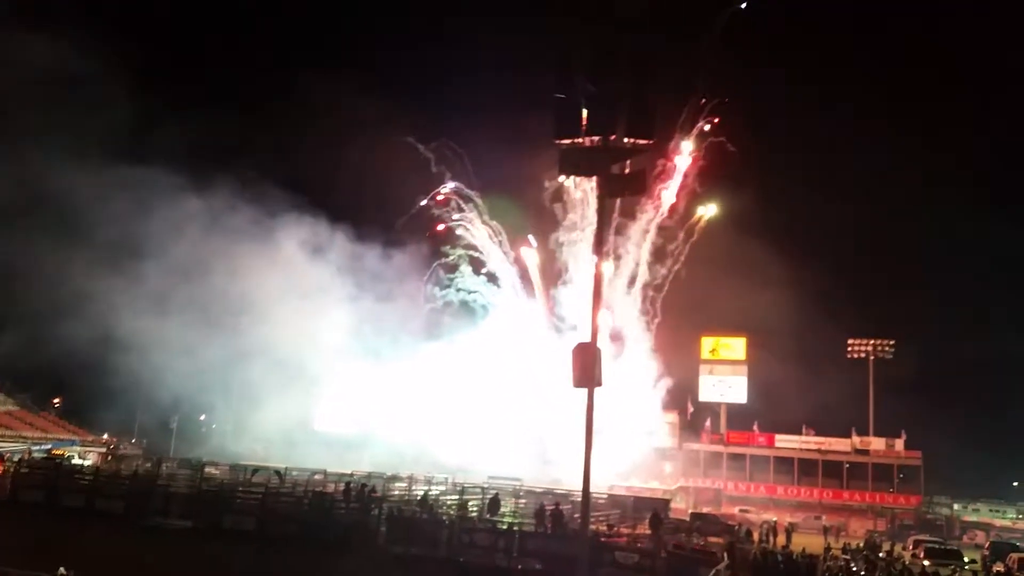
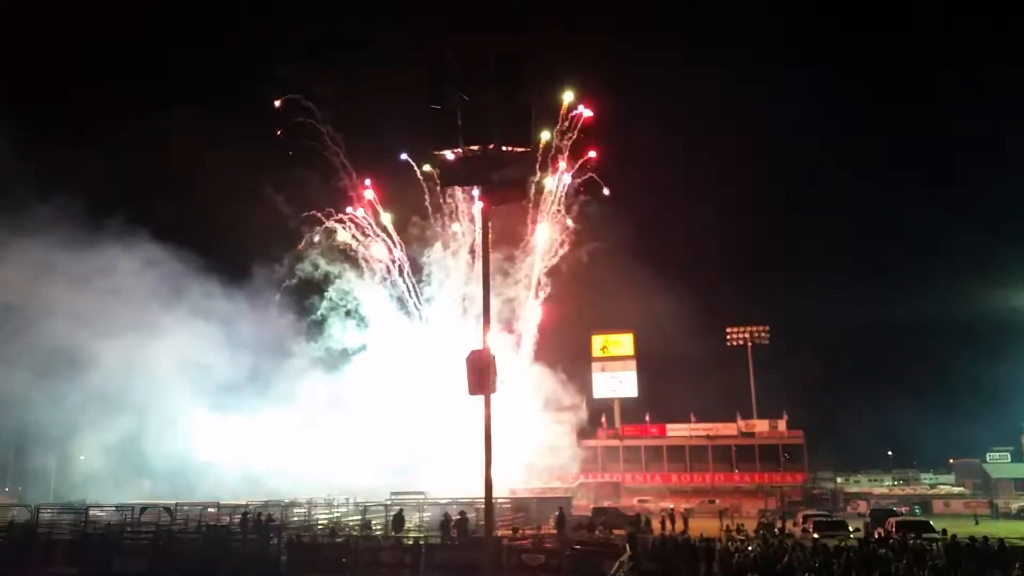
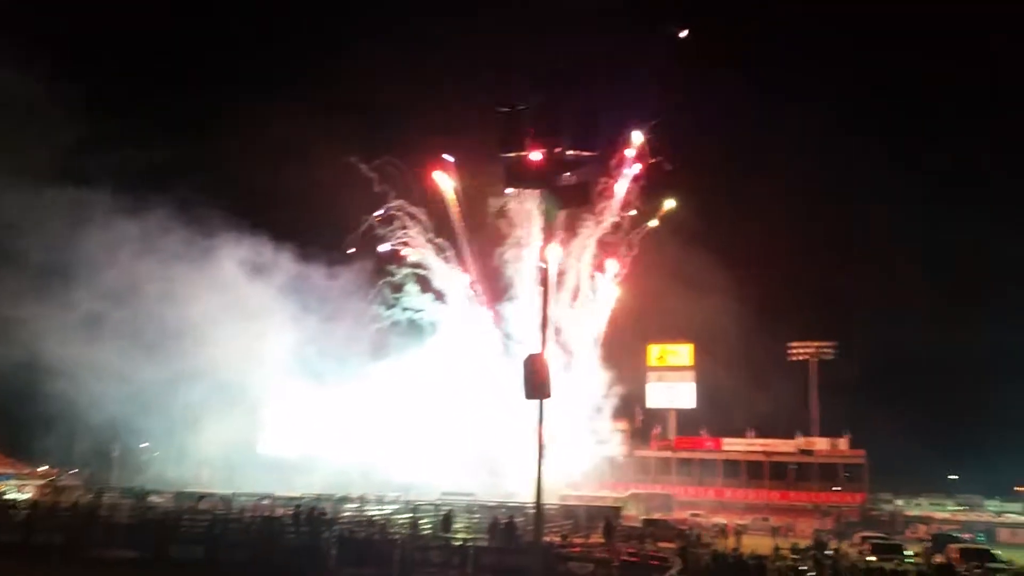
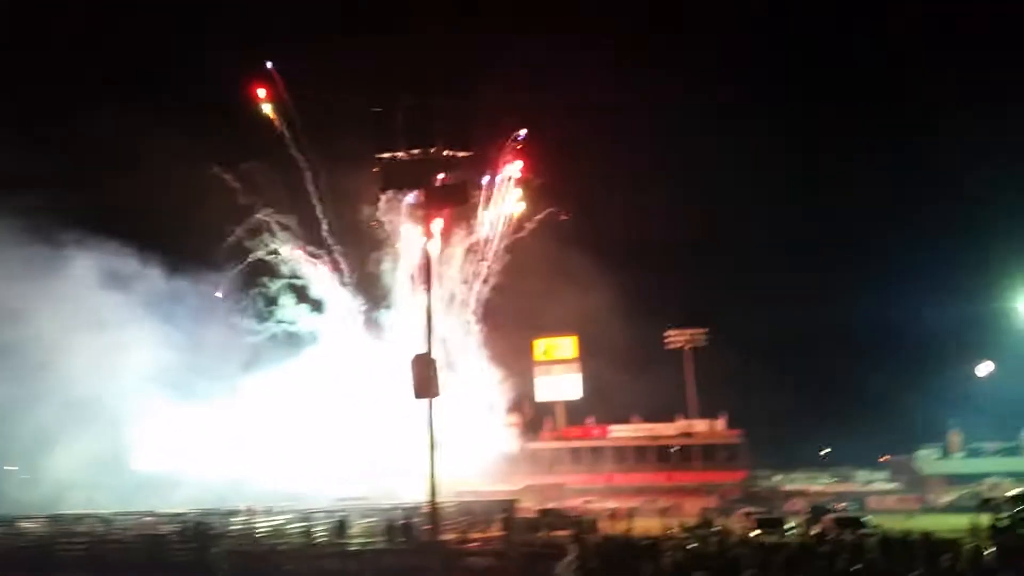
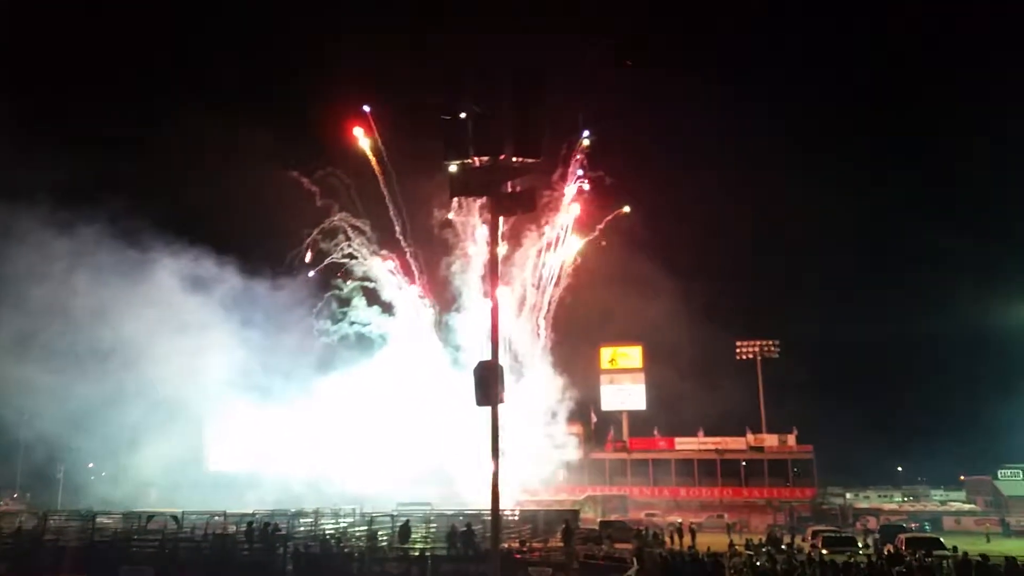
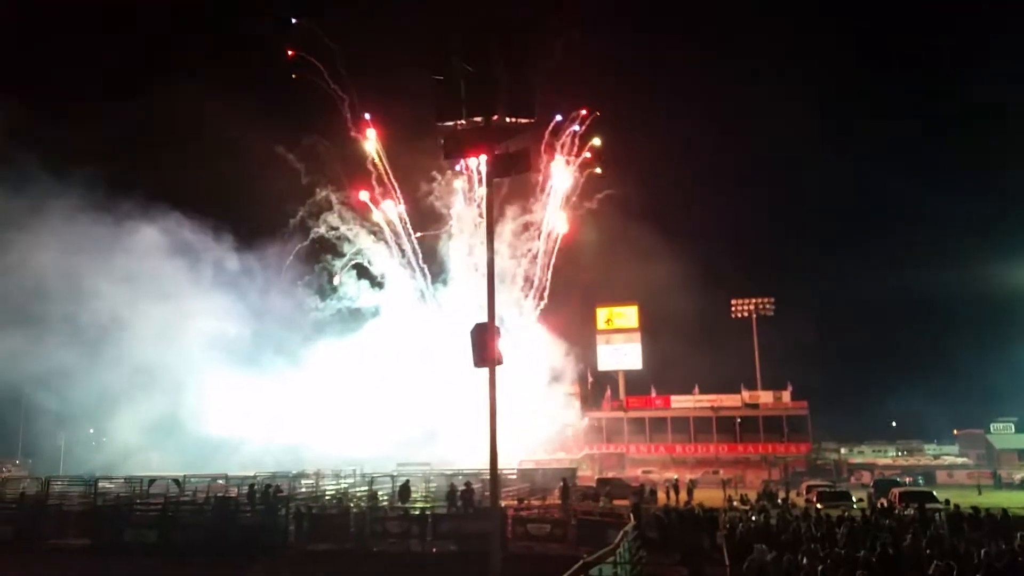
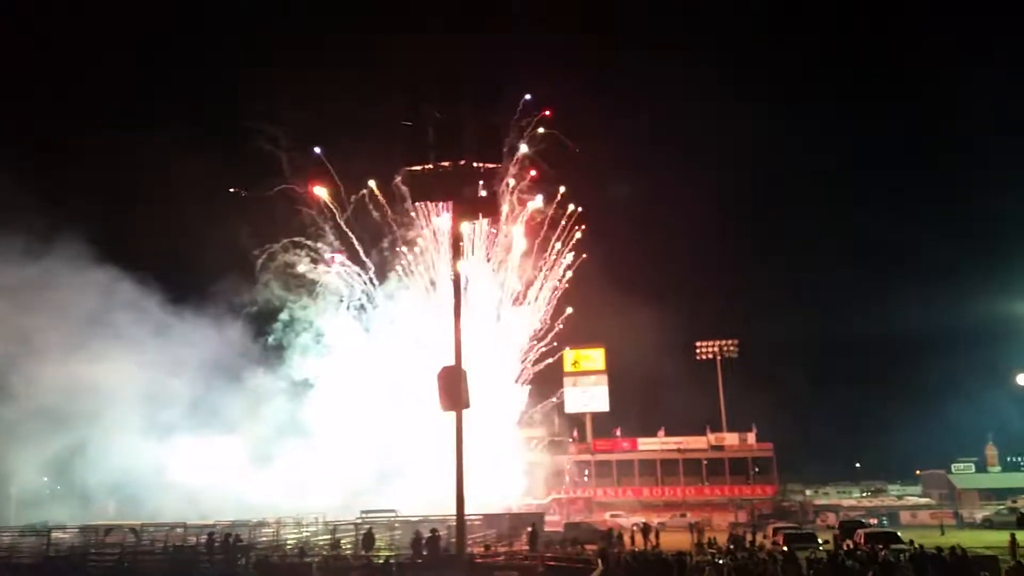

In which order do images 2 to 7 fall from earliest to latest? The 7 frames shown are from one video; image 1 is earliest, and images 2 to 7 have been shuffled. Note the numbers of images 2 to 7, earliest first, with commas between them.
3, 5, 4, 6, 2, 7
